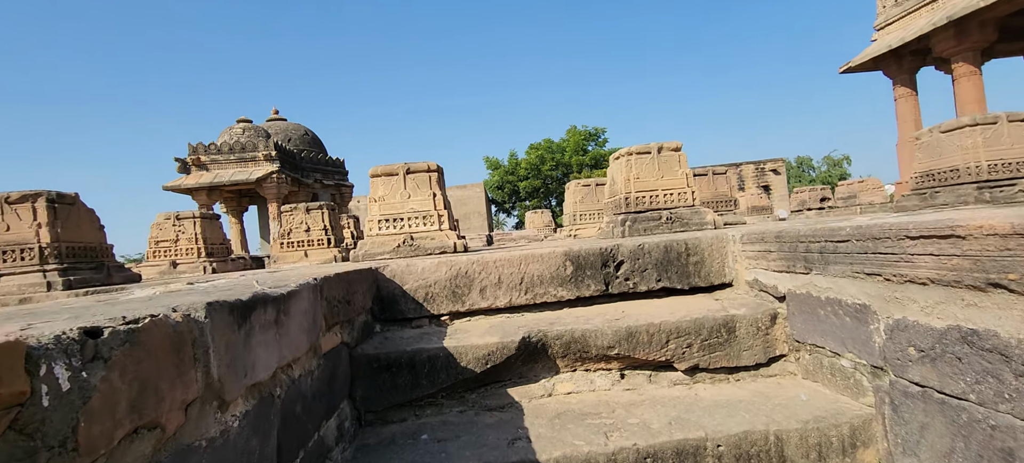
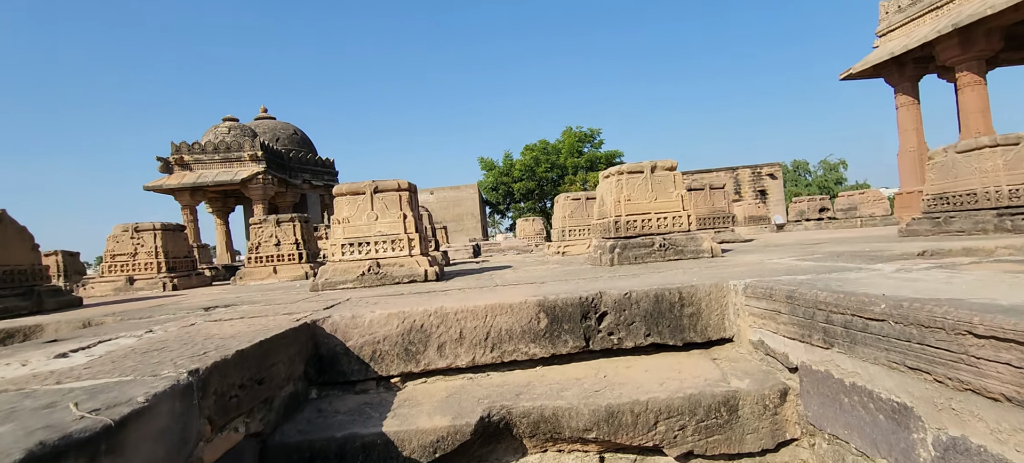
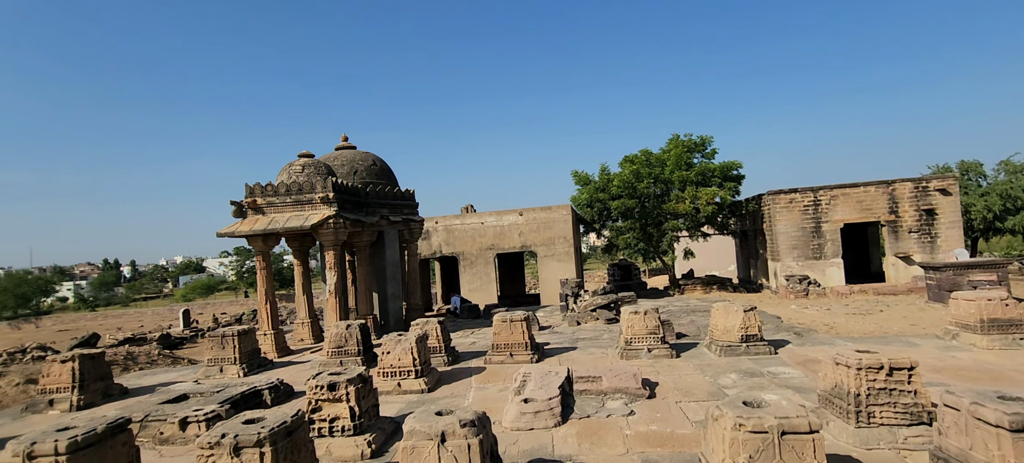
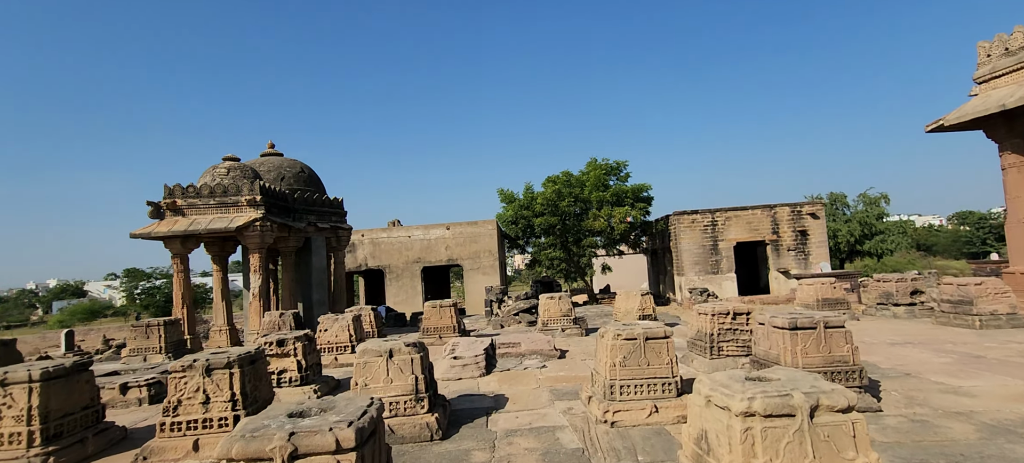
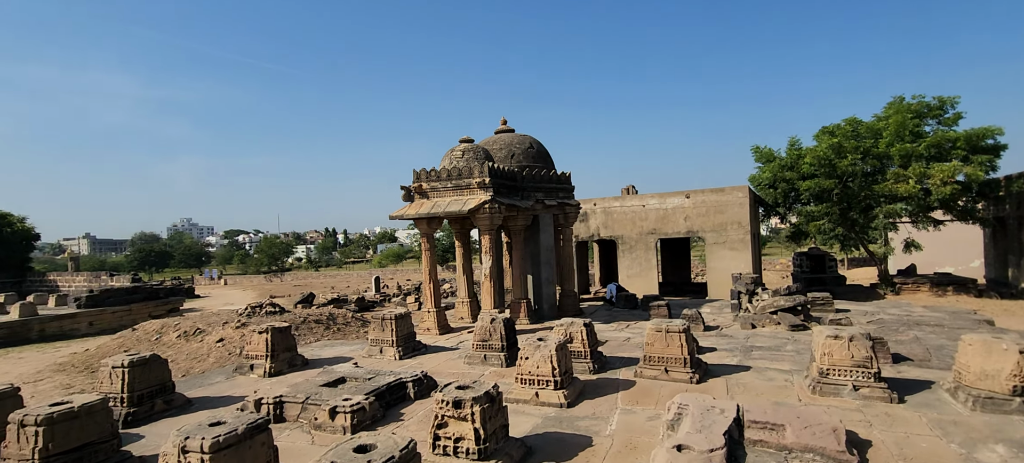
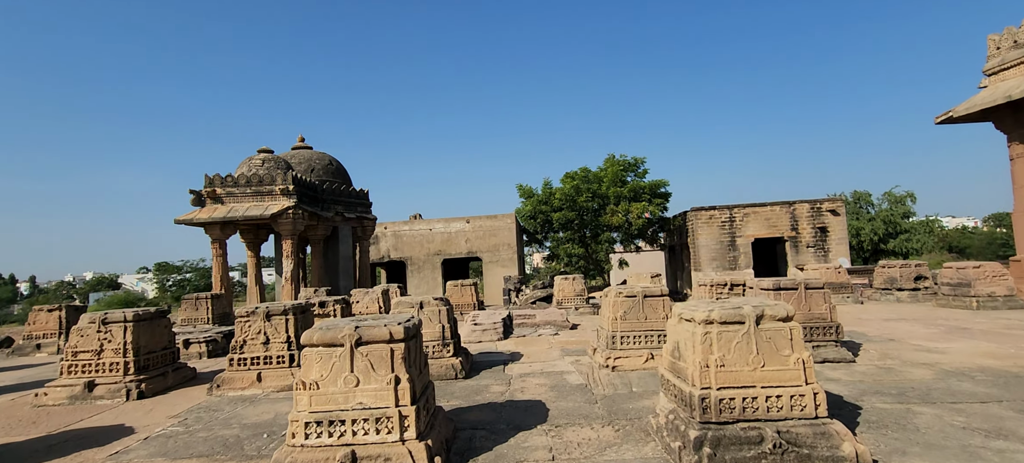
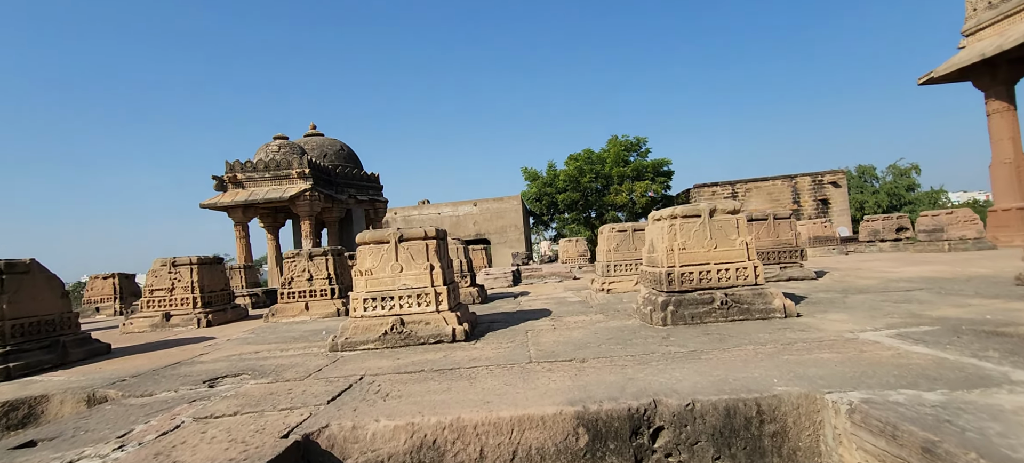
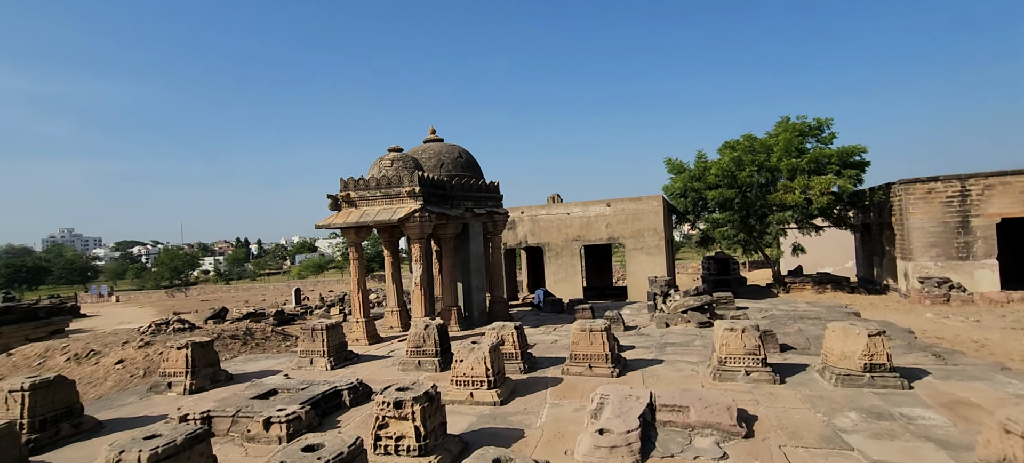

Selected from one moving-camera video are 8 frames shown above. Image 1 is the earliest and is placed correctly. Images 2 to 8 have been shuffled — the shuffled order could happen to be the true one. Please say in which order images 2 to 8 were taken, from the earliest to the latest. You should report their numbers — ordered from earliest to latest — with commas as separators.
2, 7, 6, 4, 3, 8, 5
